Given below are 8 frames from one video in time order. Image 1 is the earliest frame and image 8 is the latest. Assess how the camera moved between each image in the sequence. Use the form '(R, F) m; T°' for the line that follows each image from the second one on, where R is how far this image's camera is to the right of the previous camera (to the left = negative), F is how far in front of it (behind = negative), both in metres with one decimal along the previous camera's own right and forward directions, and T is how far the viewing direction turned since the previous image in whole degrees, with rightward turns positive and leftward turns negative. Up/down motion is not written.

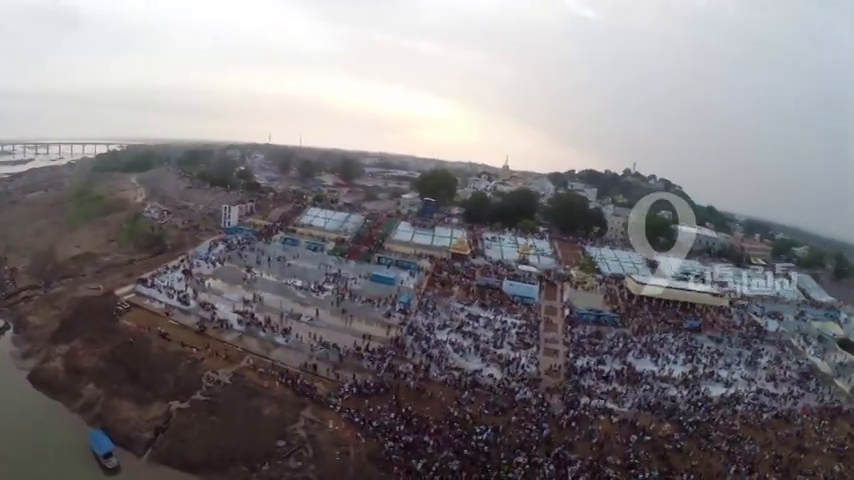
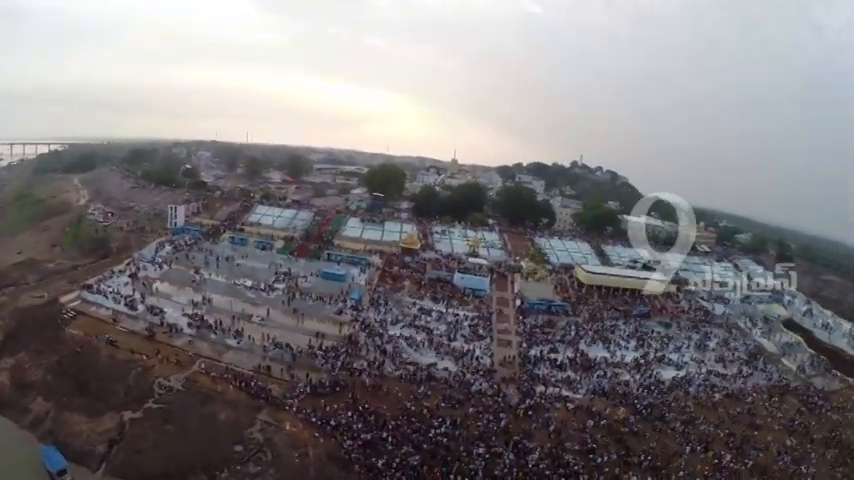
(-0.1, +0.1) m; +5°
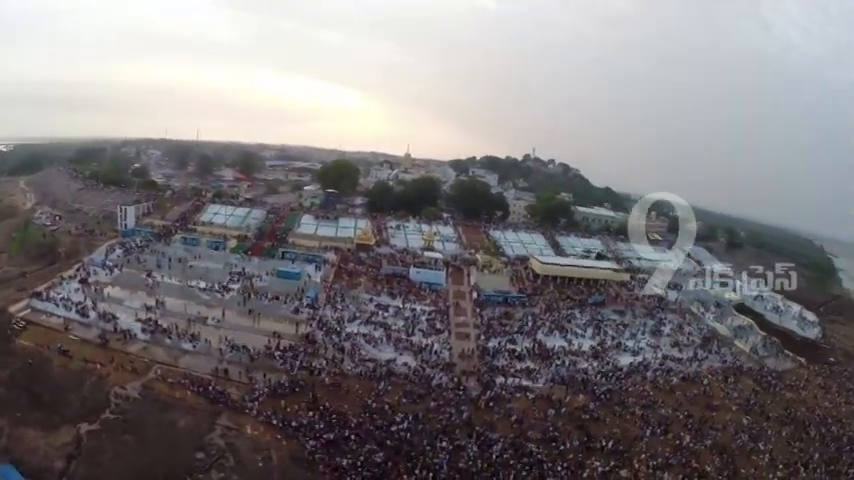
(-0.1, +0.1) m; +4°
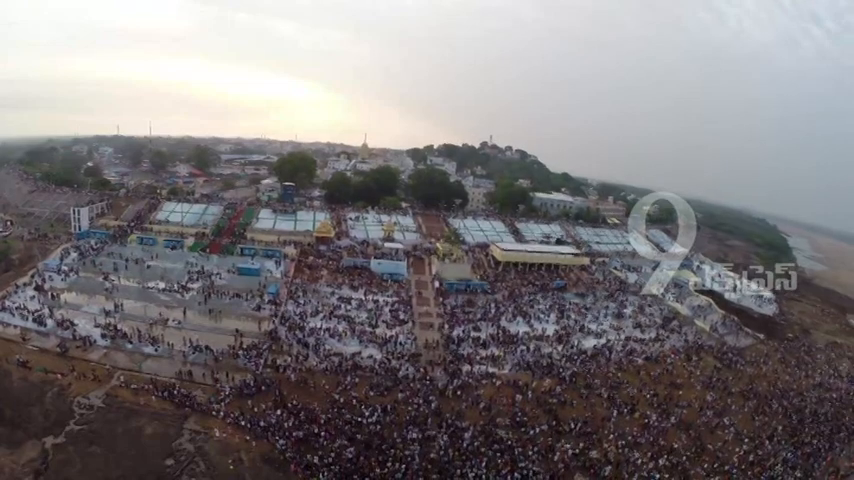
(-0.1, 0.0) m; +4°
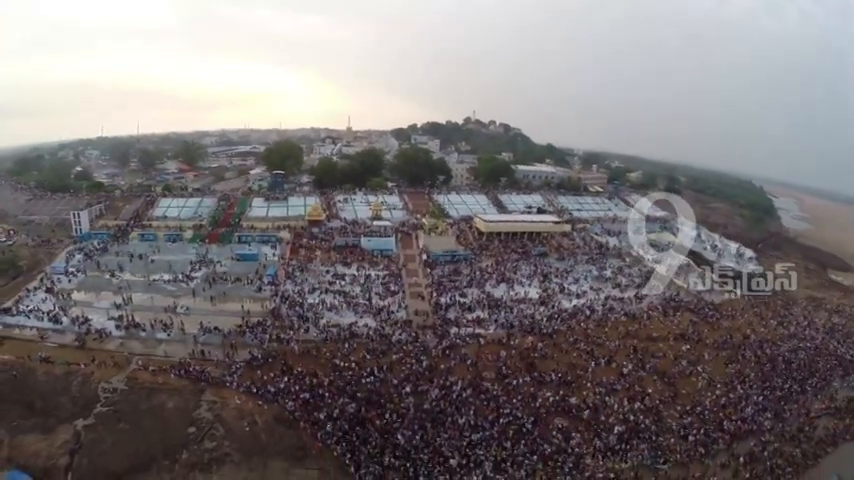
(+0.3, -1.2) m; +1°
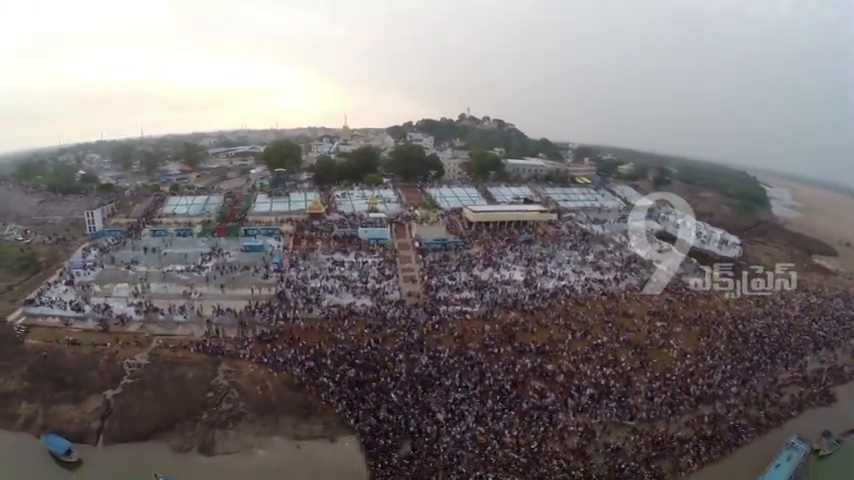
(+0.3, -1.6) m; 0°
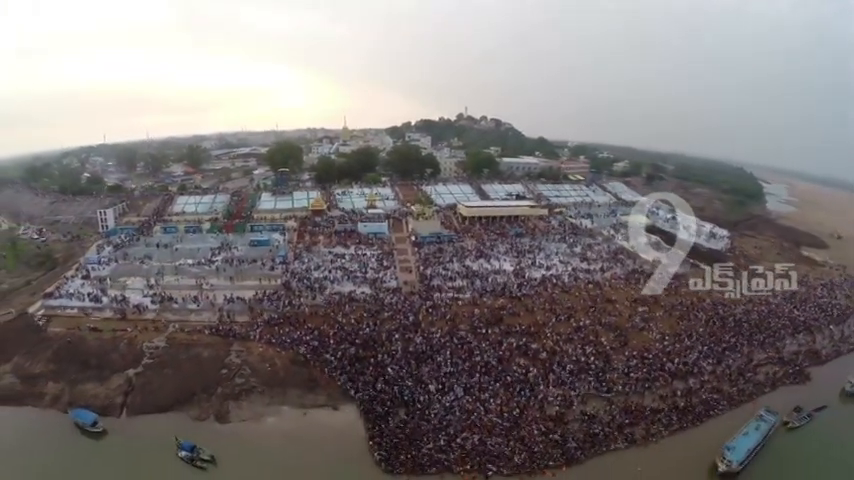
(+0.2, -1.4) m; 0°
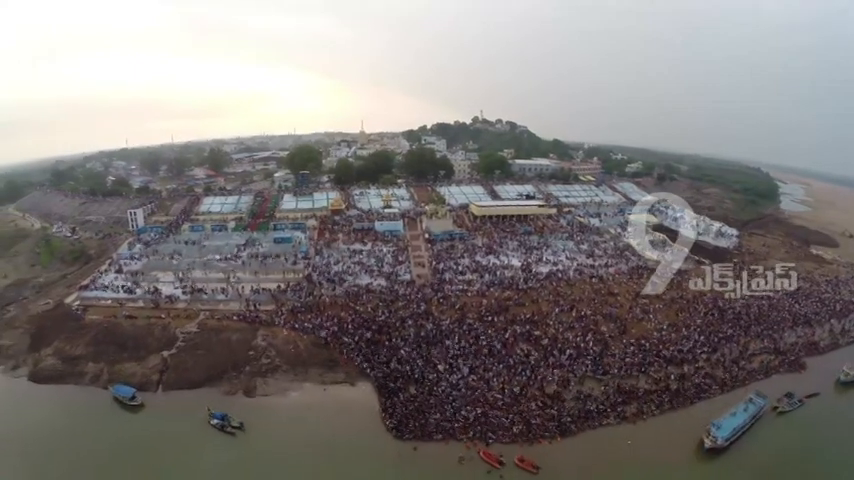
(+0.2, -1.4) m; -2°
